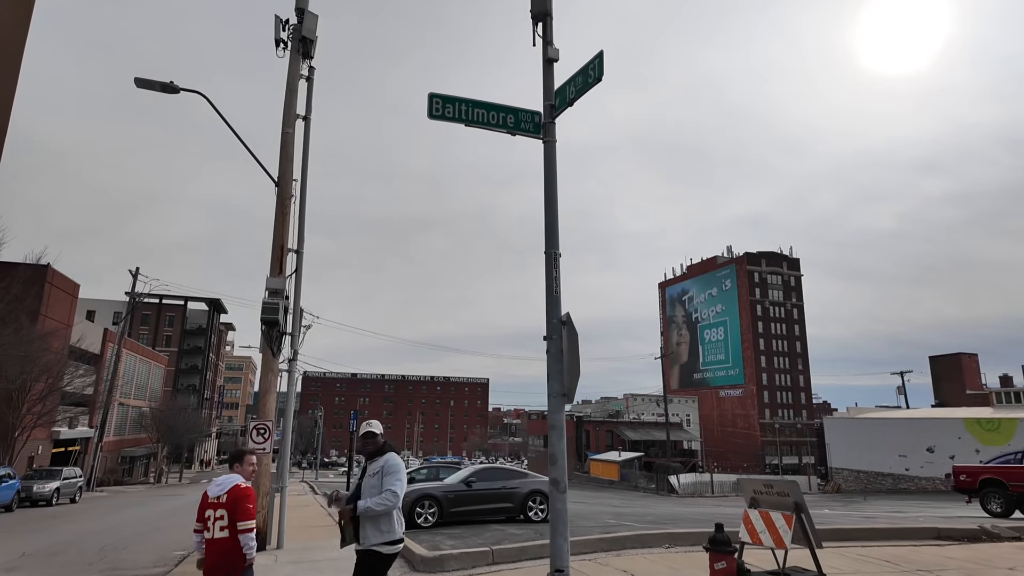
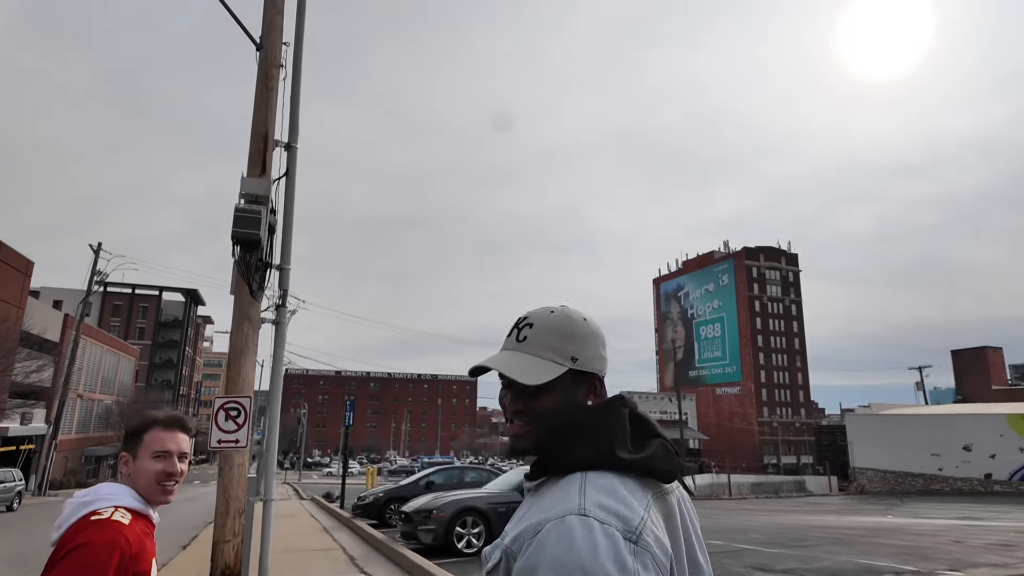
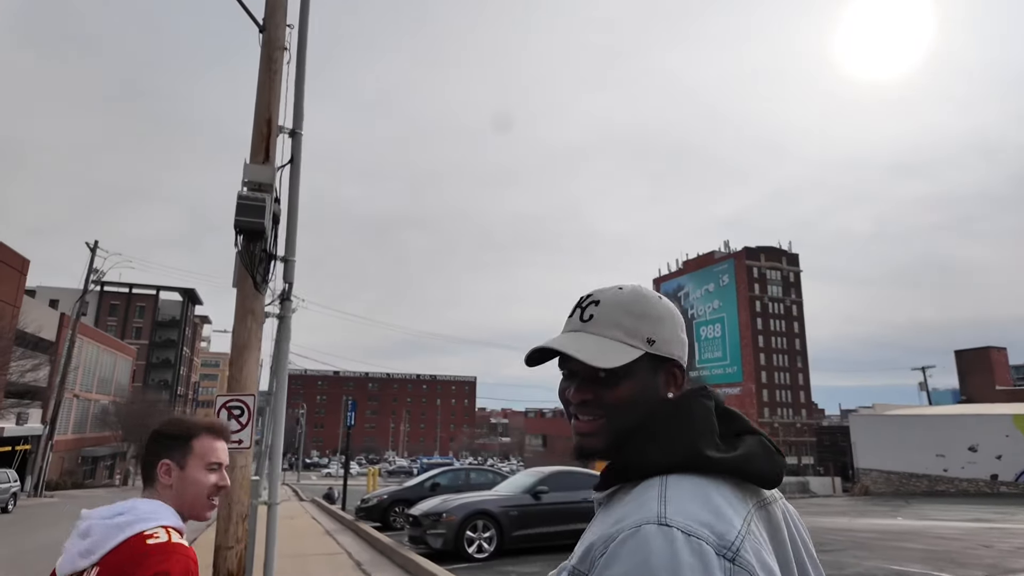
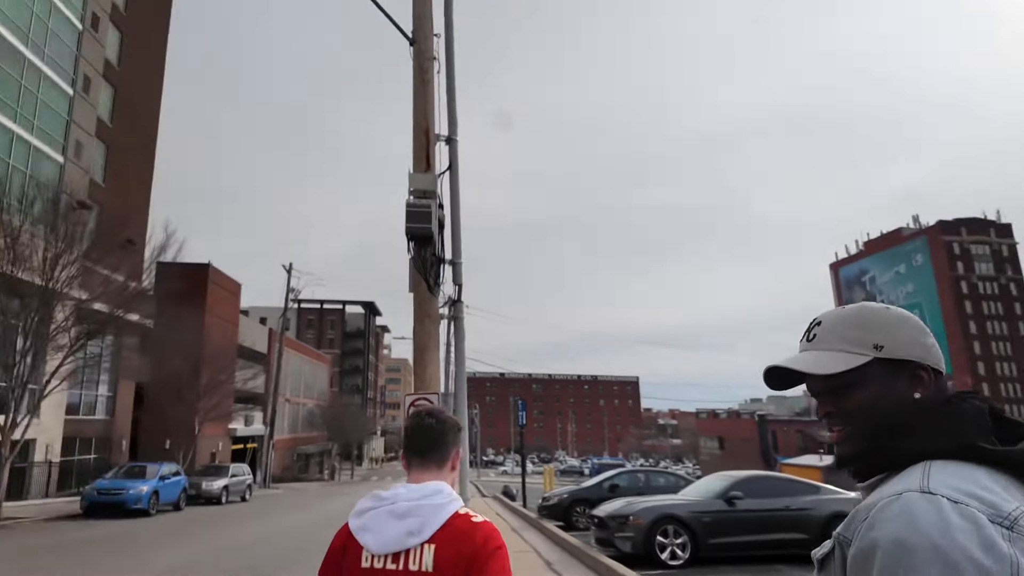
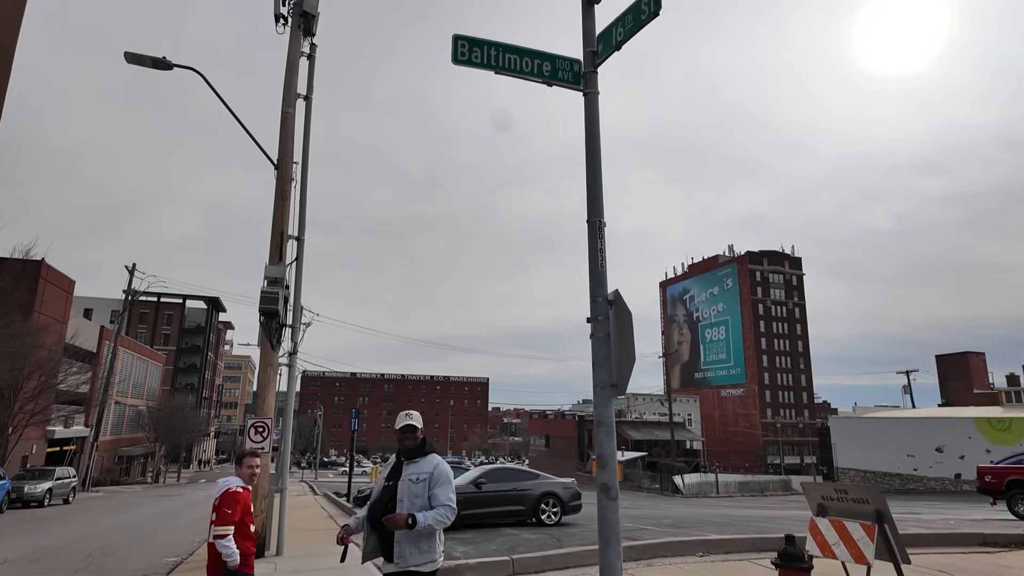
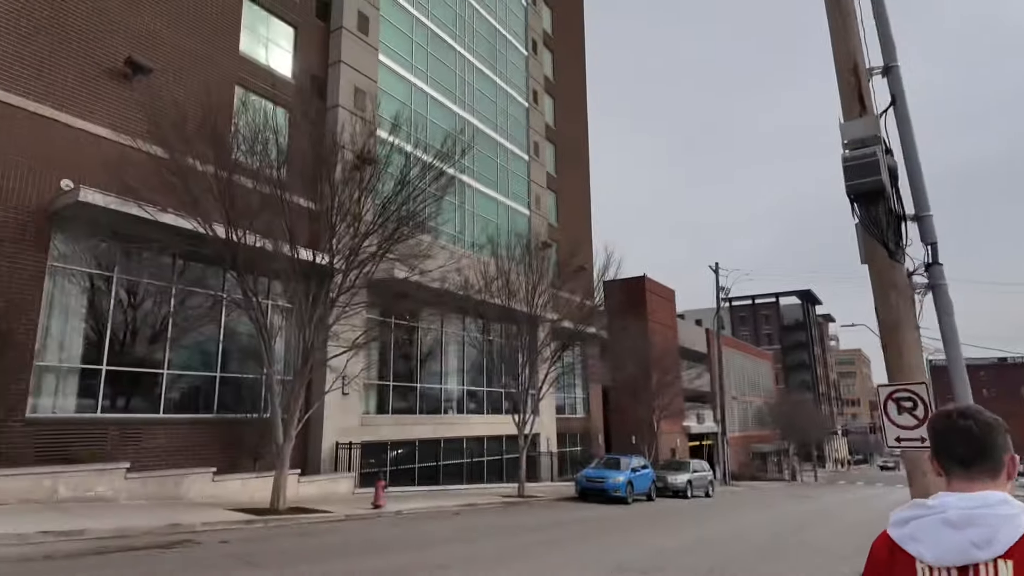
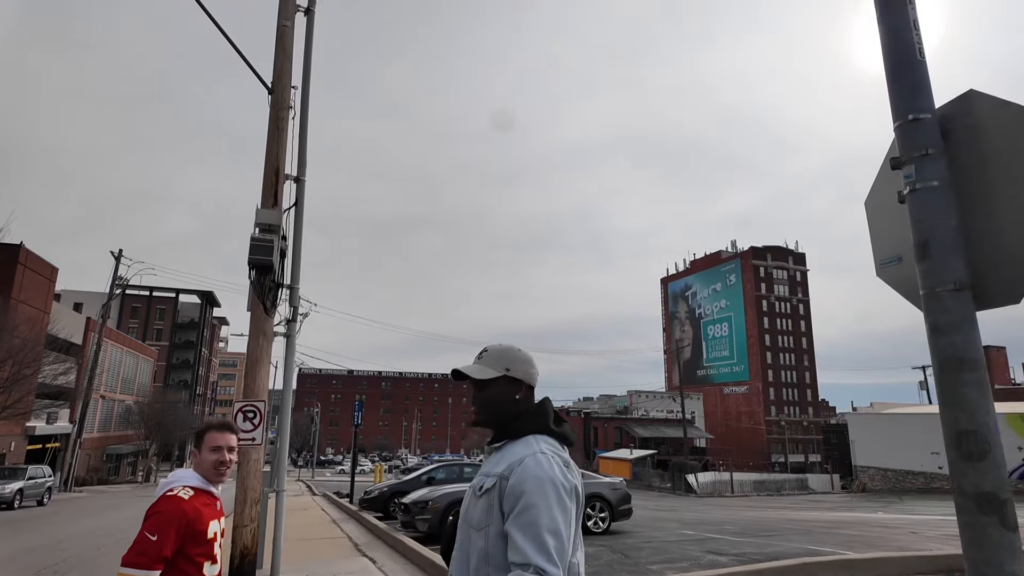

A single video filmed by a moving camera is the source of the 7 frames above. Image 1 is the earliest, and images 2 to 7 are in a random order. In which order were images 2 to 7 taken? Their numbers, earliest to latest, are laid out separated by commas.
5, 7, 2, 3, 4, 6
